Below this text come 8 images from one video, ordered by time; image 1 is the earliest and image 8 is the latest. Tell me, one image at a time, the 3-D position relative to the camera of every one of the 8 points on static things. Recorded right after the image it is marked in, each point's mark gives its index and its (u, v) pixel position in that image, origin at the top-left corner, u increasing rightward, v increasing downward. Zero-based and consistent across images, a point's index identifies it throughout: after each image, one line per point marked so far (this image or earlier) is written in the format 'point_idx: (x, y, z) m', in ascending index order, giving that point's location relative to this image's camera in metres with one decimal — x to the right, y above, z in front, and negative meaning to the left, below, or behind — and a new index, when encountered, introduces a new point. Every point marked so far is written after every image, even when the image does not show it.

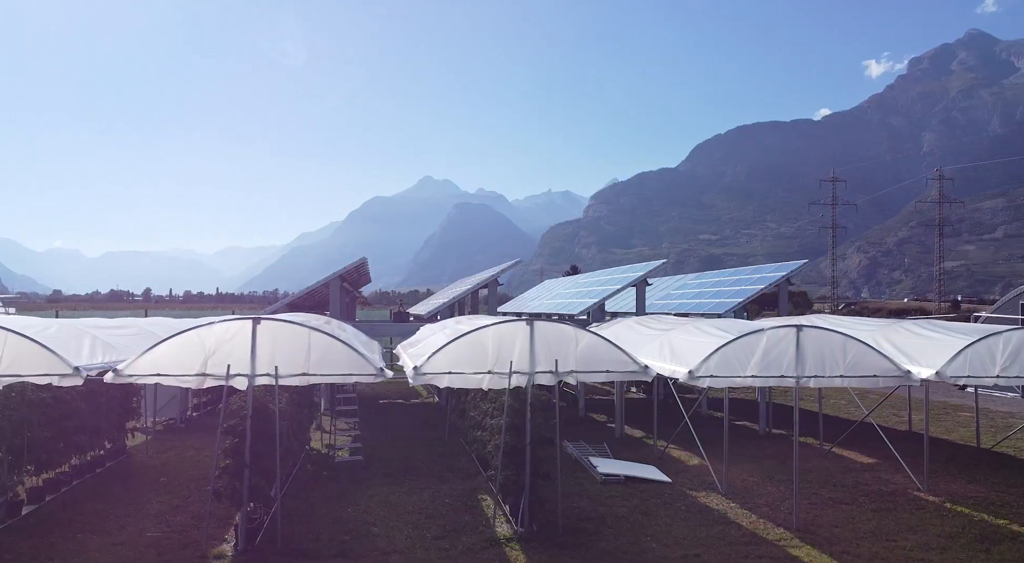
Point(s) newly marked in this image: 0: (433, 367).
0: (-0.9, -0.9, +8.9) m
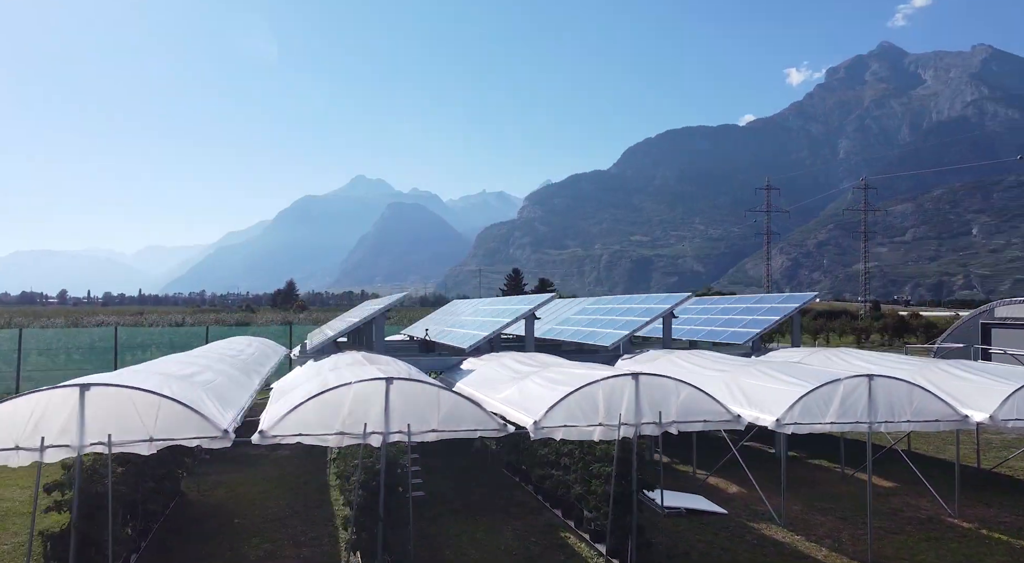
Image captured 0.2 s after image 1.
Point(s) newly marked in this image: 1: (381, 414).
0: (+0.4, -1.7, +9.5) m
1: (-1.5, -1.5, +9.1) m
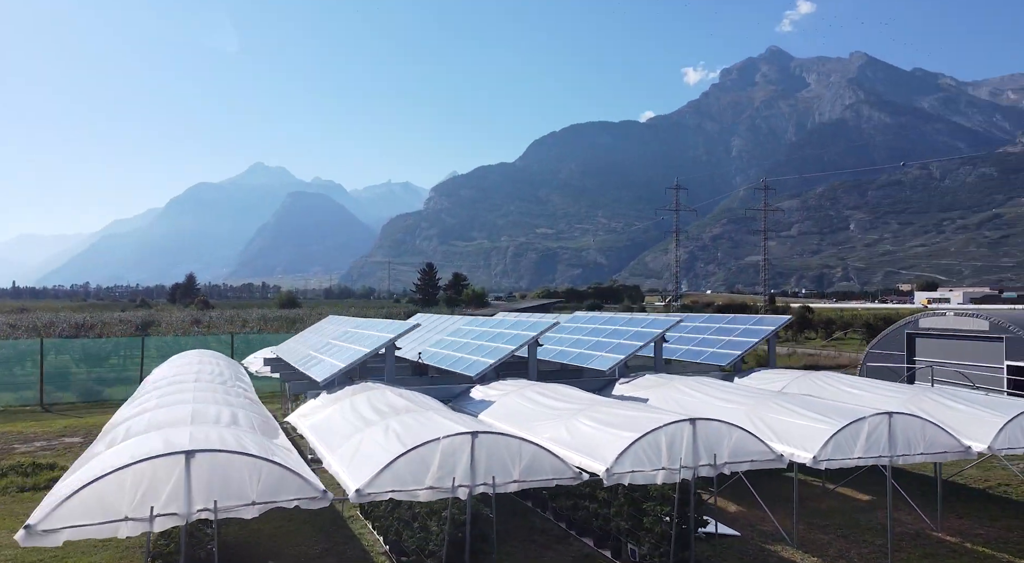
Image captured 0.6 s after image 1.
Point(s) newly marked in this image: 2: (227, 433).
0: (+1.3, -2.3, +10.1) m
1: (-0.5, -2.2, +9.4) m
2: (-3.7, -2.0, +10.5) m
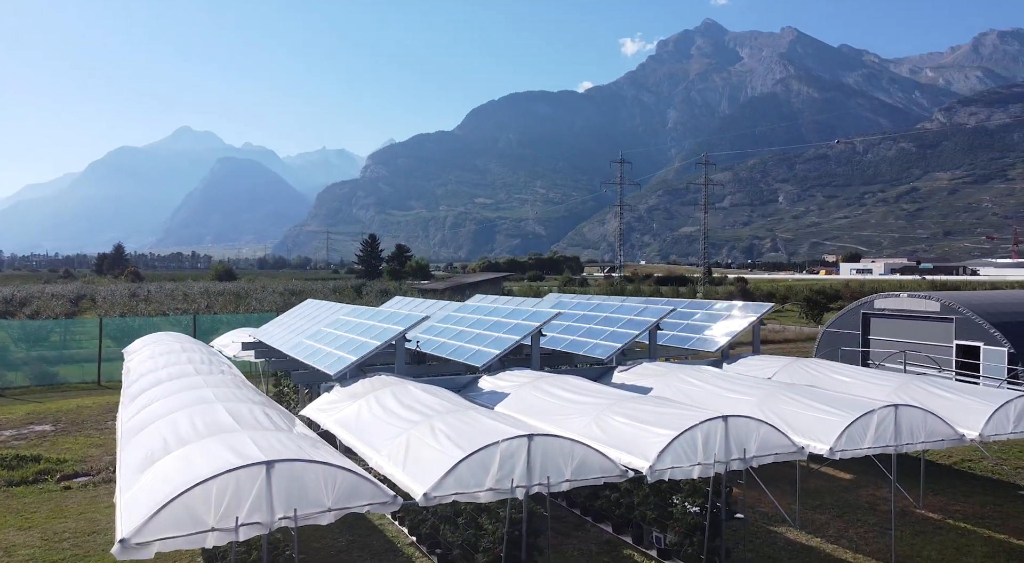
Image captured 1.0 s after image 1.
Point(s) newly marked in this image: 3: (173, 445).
0: (+2.0, -2.4, +10.7) m
1: (+0.2, -2.3, +9.9) m
2: (-3.1, -2.0, +10.7) m
3: (-4.4, -2.2, +10.6) m
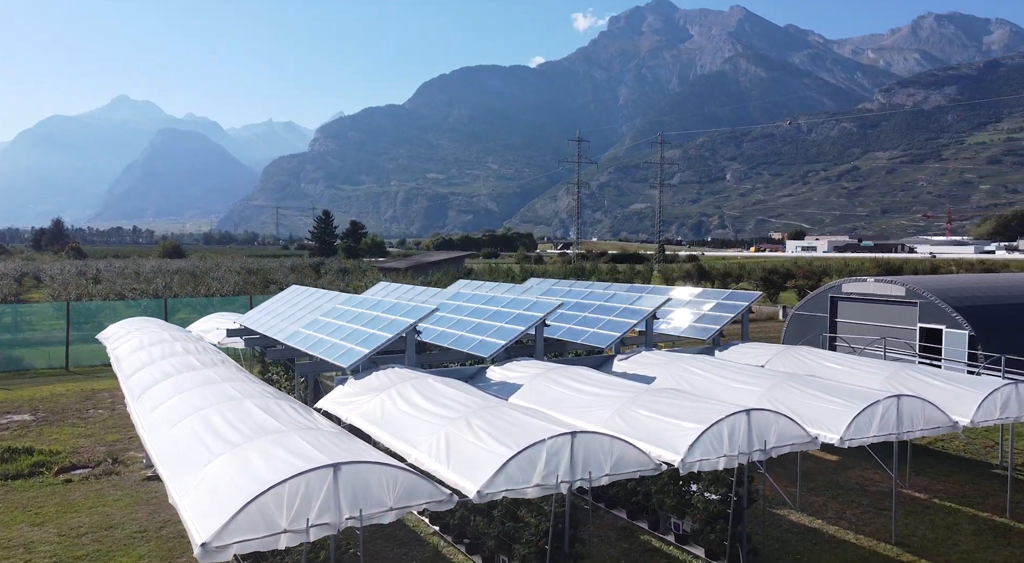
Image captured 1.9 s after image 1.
0: (+2.5, -2.4, +11.2) m
1: (+0.7, -2.3, +10.3) m
2: (-2.6, -2.1, +10.9) m
3: (-3.9, -2.2, +10.7) m
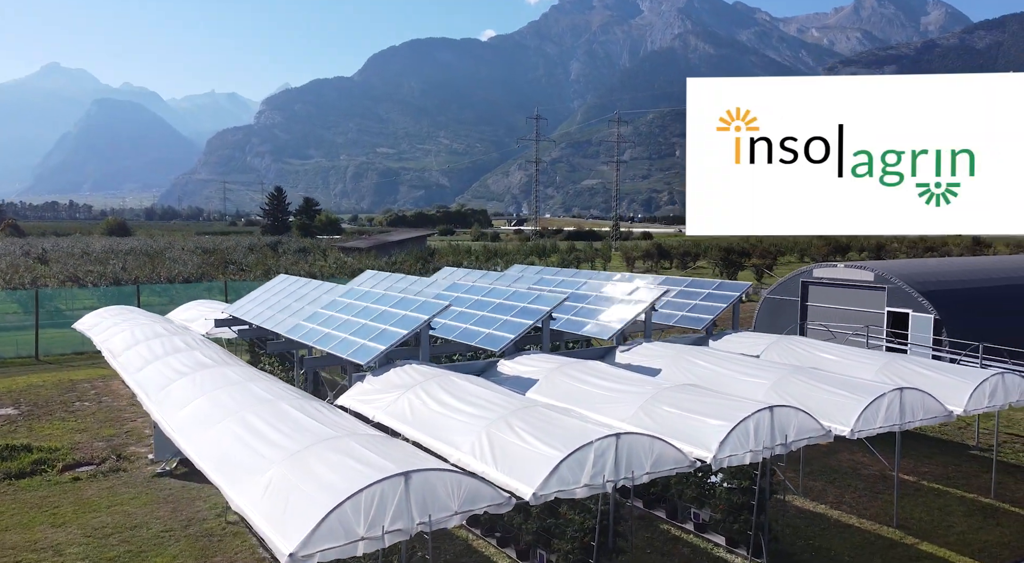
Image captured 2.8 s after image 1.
0: (+3.0, -2.5, +11.8) m
1: (+1.4, -2.4, +10.8) m
2: (-2.0, -2.2, +11.2) m
3: (-3.3, -2.3, +10.9) m
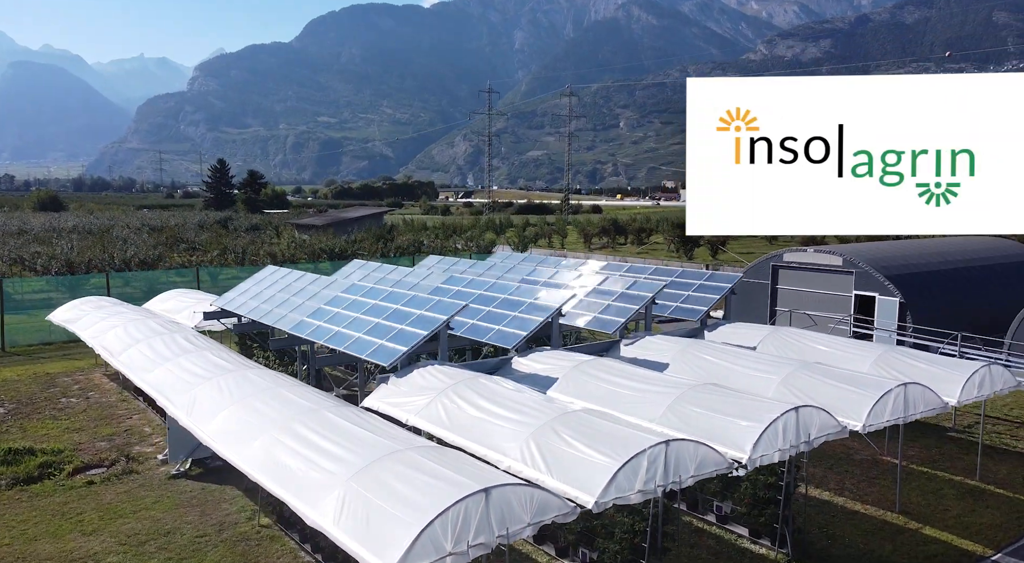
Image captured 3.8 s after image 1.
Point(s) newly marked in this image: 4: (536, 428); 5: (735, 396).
0: (+3.7, -2.7, +12.6) m
1: (+2.2, -2.6, +11.4) m
2: (-1.2, -2.4, +11.5) m
3: (-2.5, -2.5, +11.1) m
4: (+0.4, -2.3, +12.6) m
5: (+3.9, -2.0, +14.1) m
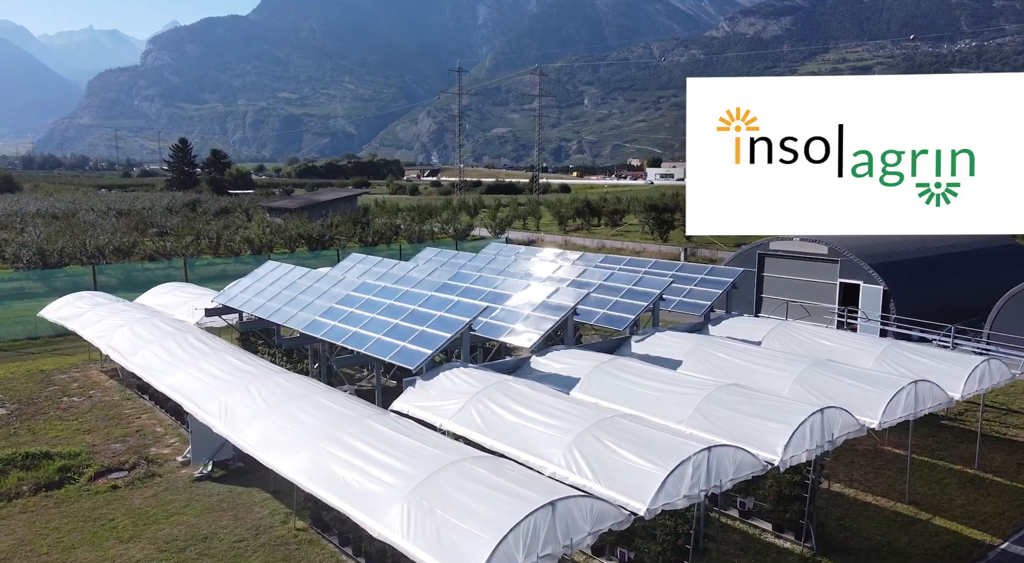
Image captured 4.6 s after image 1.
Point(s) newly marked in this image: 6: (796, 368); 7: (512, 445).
0: (+4.4, -2.8, +13.2) m
1: (+2.9, -2.8, +11.9) m
2: (-0.5, -2.6, +11.8) m
3: (-1.7, -2.8, +11.4) m
4: (+1.1, -2.5, +13.0) m
5: (+4.5, -2.1, +14.7) m
6: (+5.8, -1.7, +17.4) m
7: (0.0, -2.7, +13.3) m
